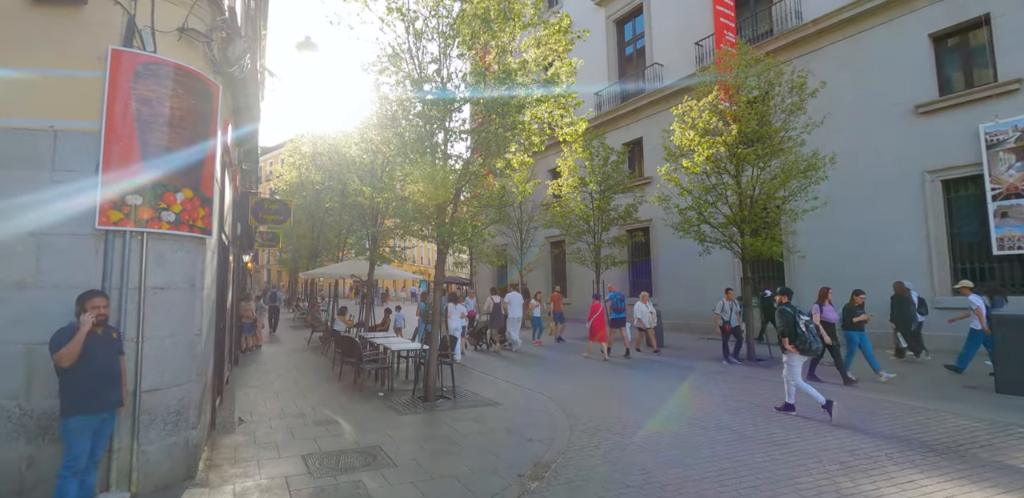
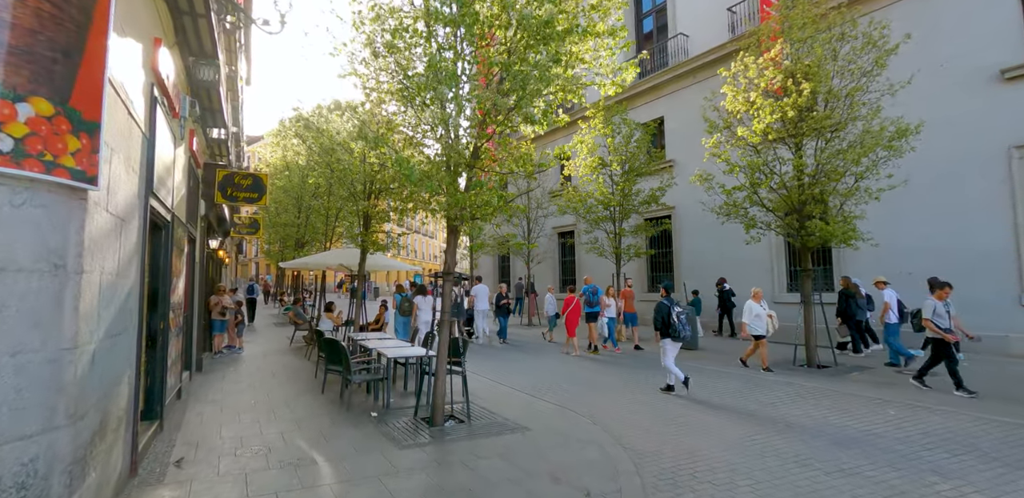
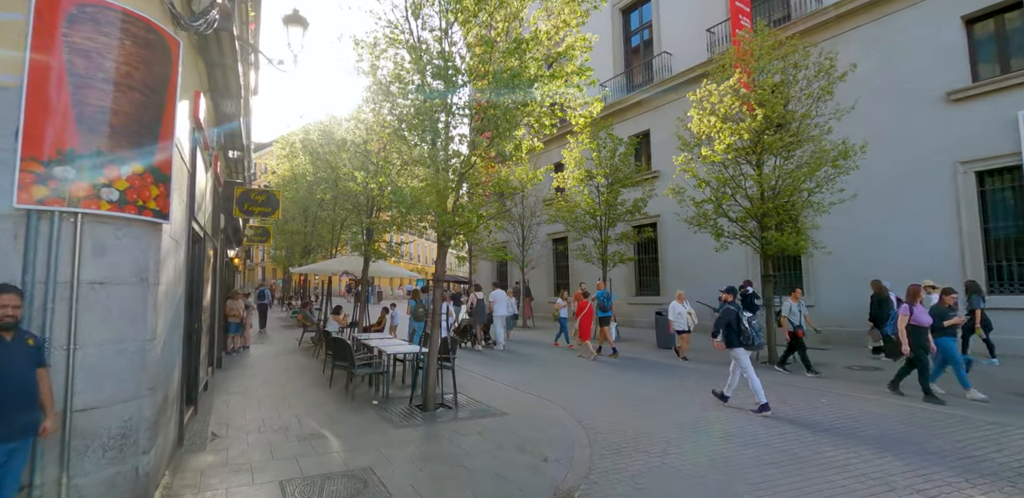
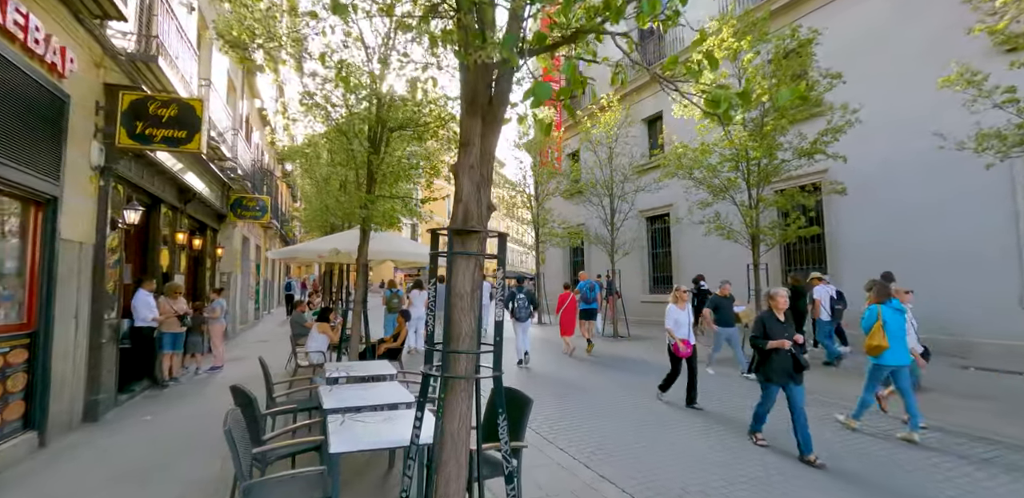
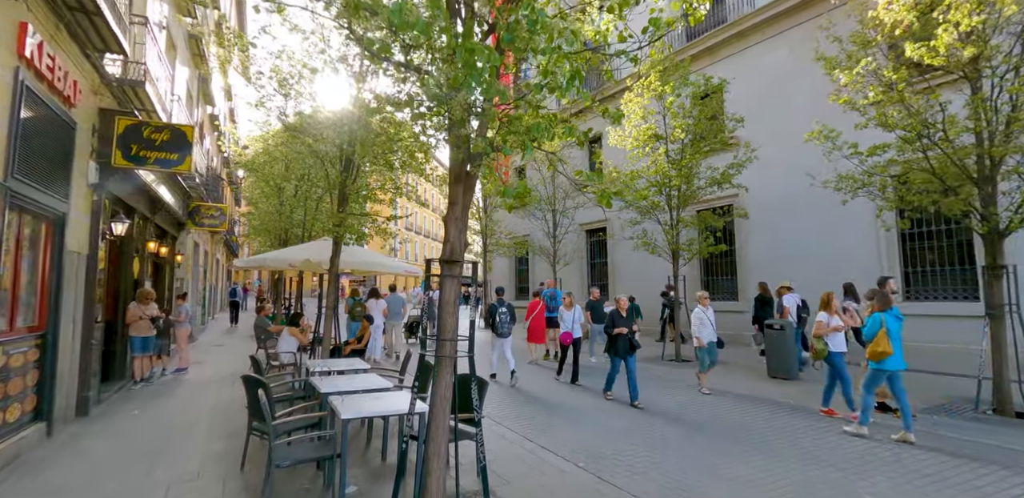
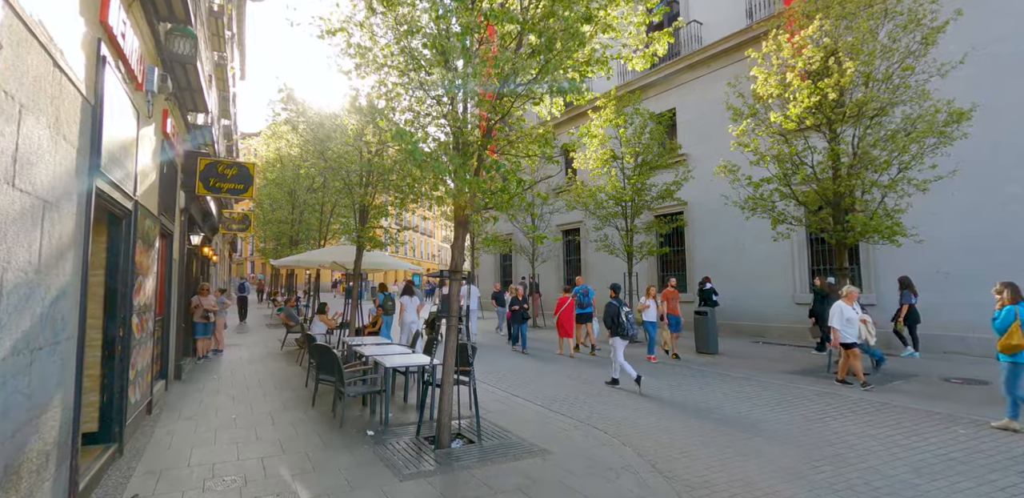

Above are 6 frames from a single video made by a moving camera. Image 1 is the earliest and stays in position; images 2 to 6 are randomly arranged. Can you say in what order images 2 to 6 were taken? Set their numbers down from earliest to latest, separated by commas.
3, 2, 6, 5, 4
